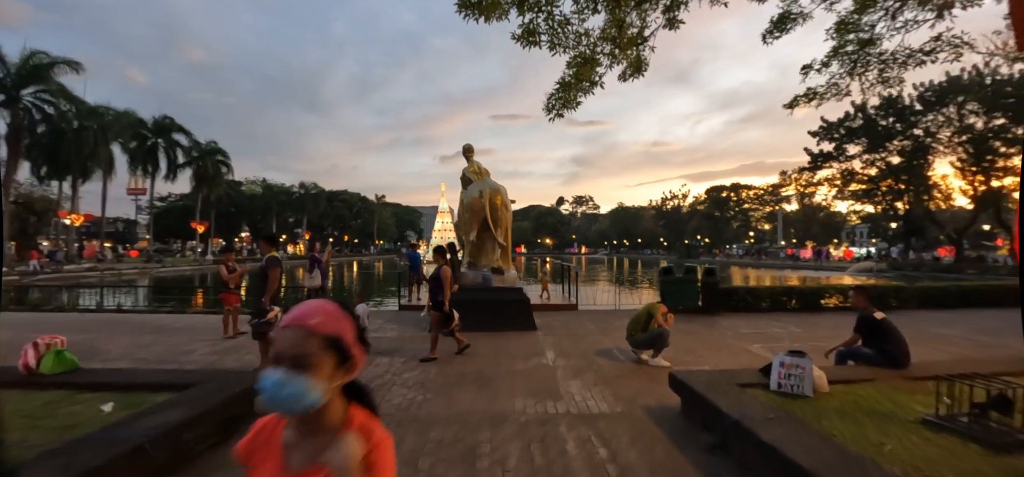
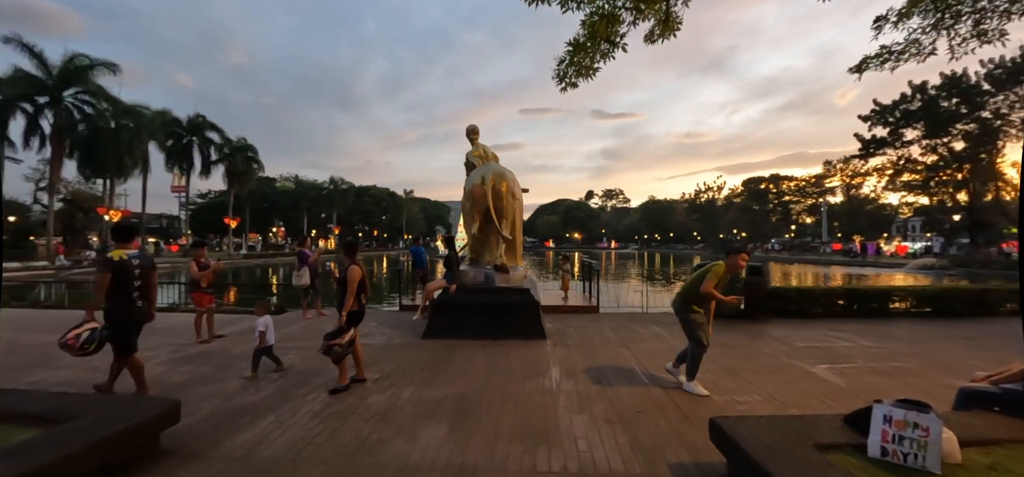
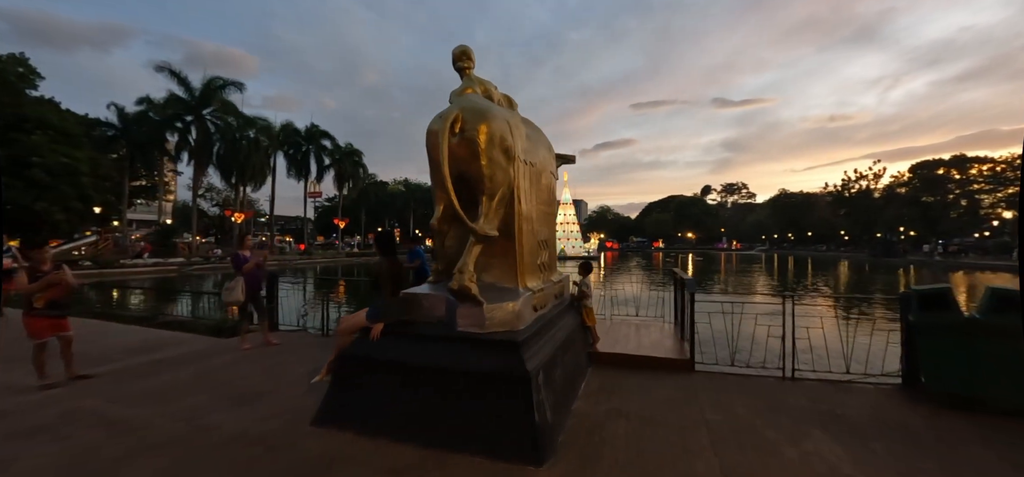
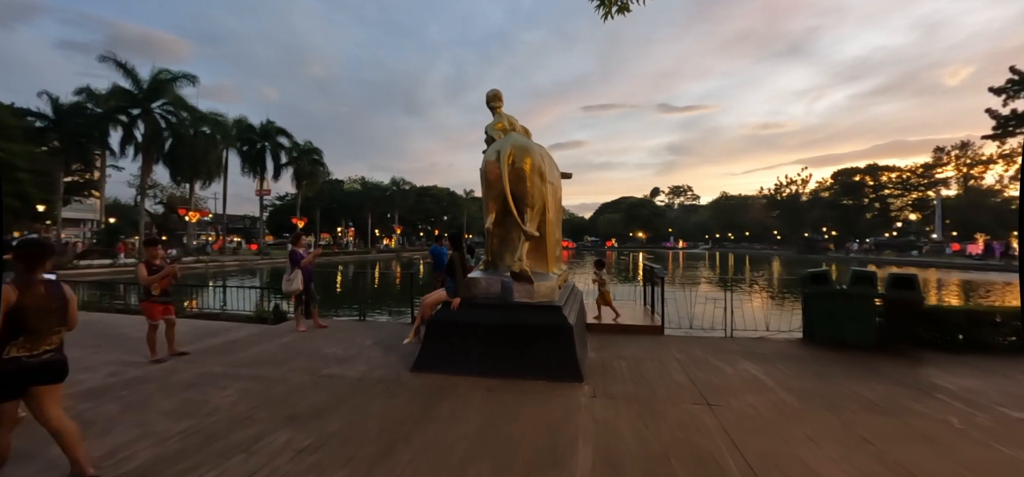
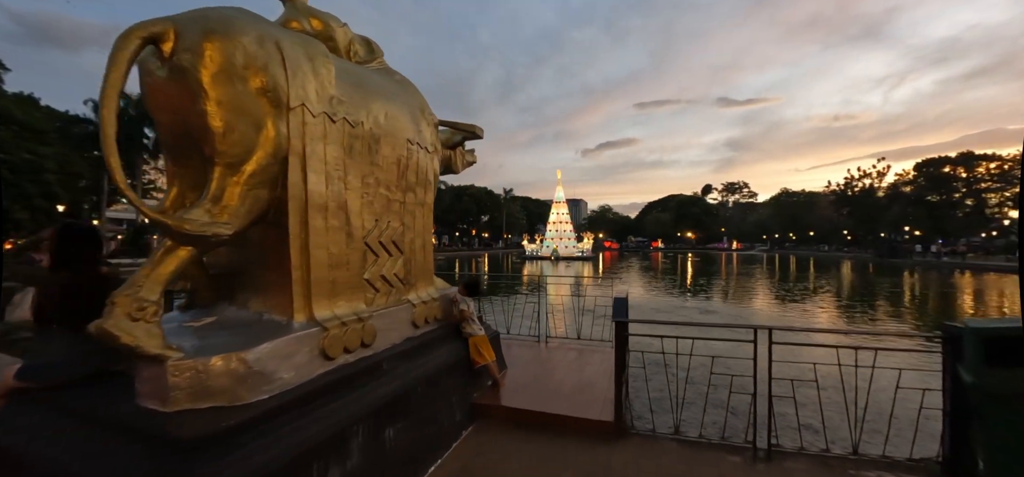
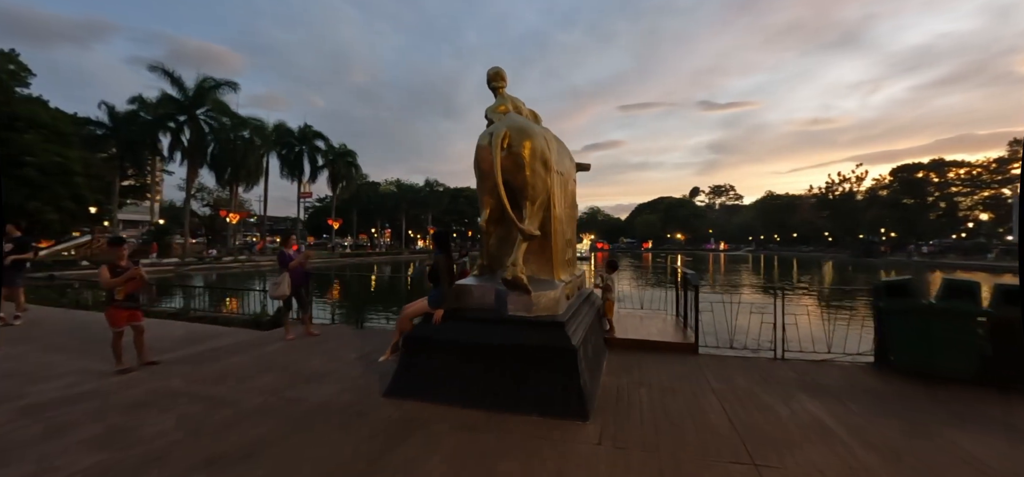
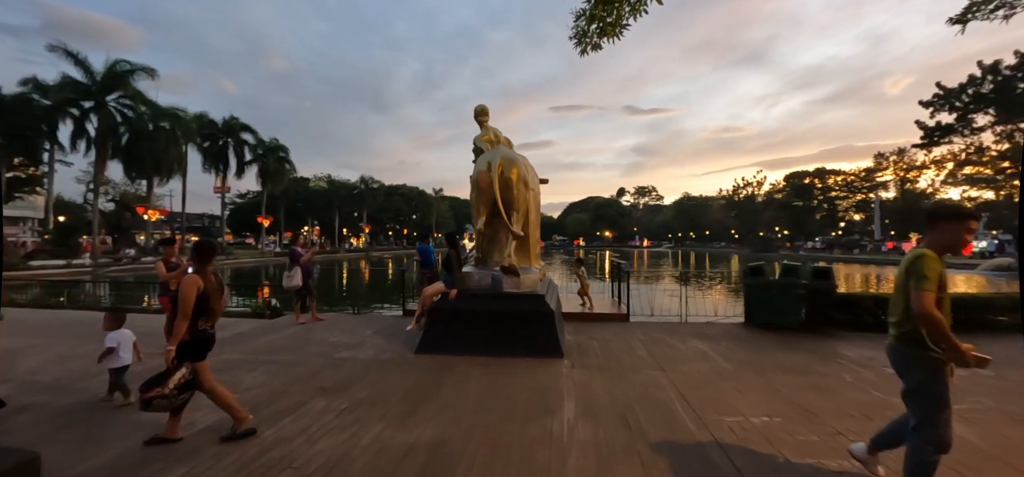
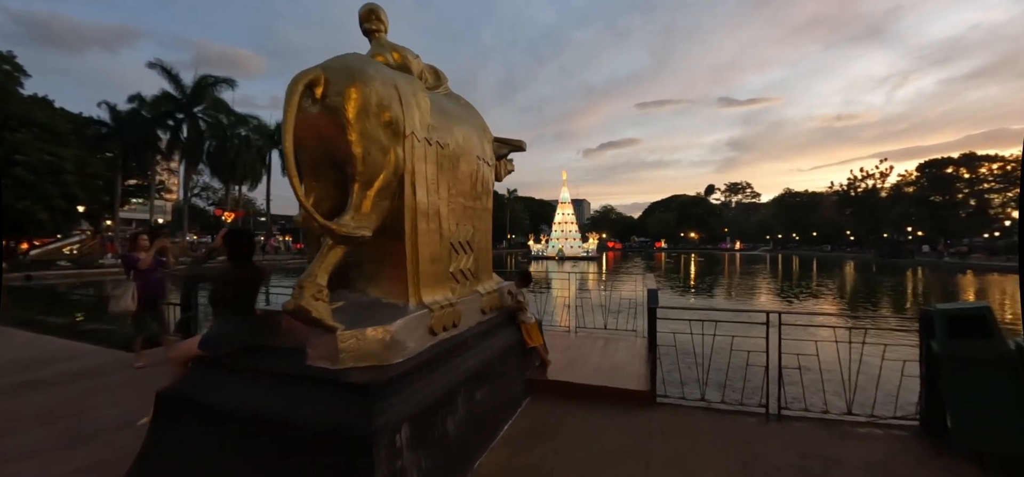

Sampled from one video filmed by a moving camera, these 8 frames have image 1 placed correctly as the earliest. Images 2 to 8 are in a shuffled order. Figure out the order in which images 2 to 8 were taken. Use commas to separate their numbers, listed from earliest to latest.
2, 7, 4, 6, 3, 8, 5
